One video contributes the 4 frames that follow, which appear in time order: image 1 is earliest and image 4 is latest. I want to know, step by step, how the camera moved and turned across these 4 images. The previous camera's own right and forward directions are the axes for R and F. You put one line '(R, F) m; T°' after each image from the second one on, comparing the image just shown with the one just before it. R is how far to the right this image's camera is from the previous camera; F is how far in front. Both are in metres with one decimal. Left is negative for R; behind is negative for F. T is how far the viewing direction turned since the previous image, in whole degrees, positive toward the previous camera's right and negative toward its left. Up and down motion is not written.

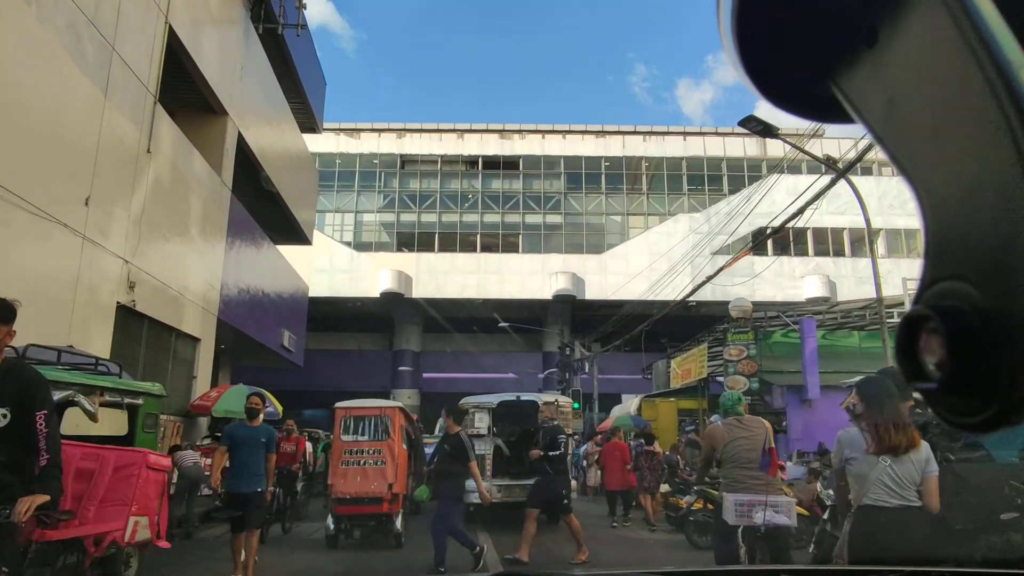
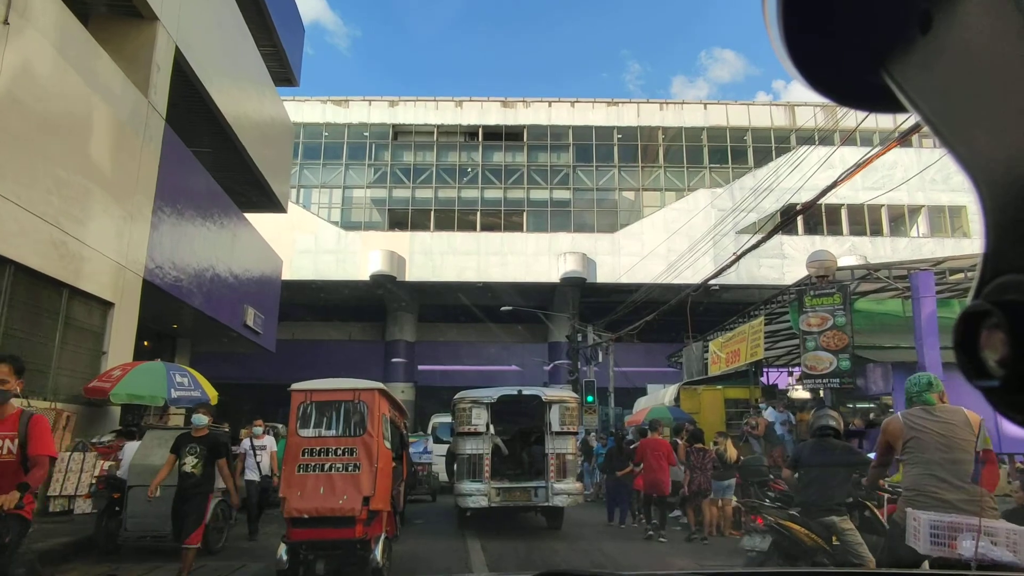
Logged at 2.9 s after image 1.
(-0.1, +1.1) m; 0°
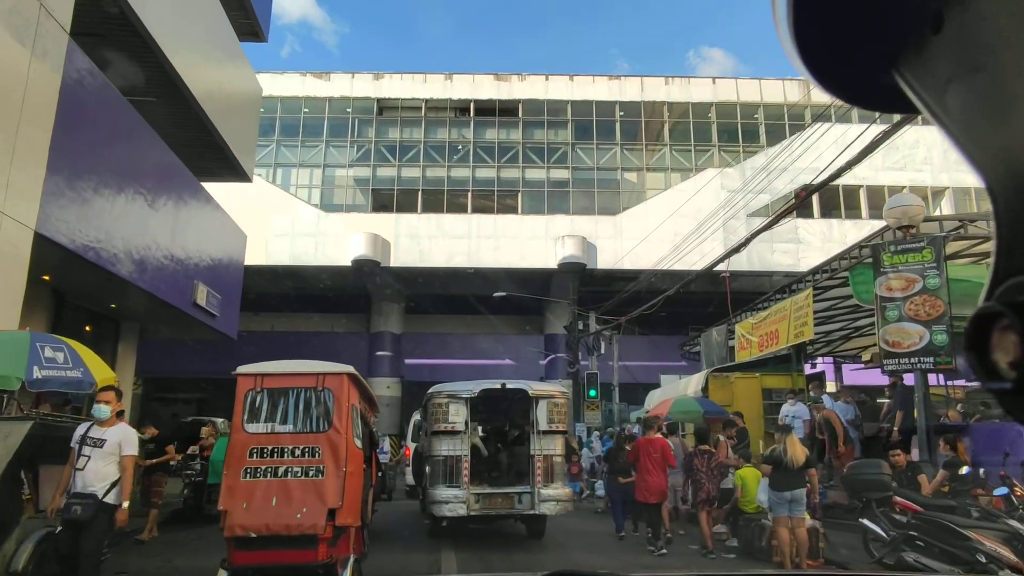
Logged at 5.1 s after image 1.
(0.0, +0.8) m; +1°
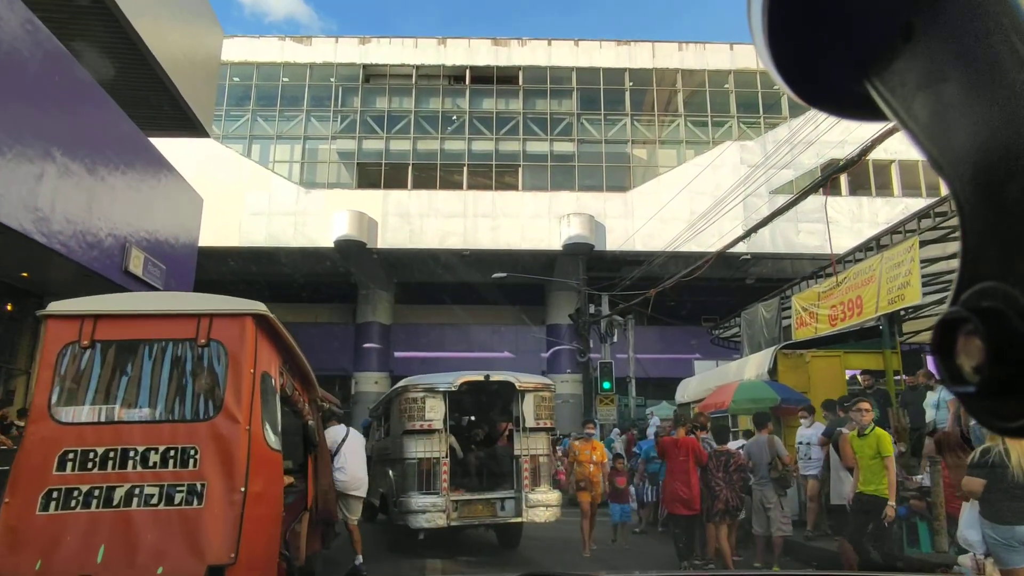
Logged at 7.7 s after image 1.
(-0.1, +0.9) m; +1°
